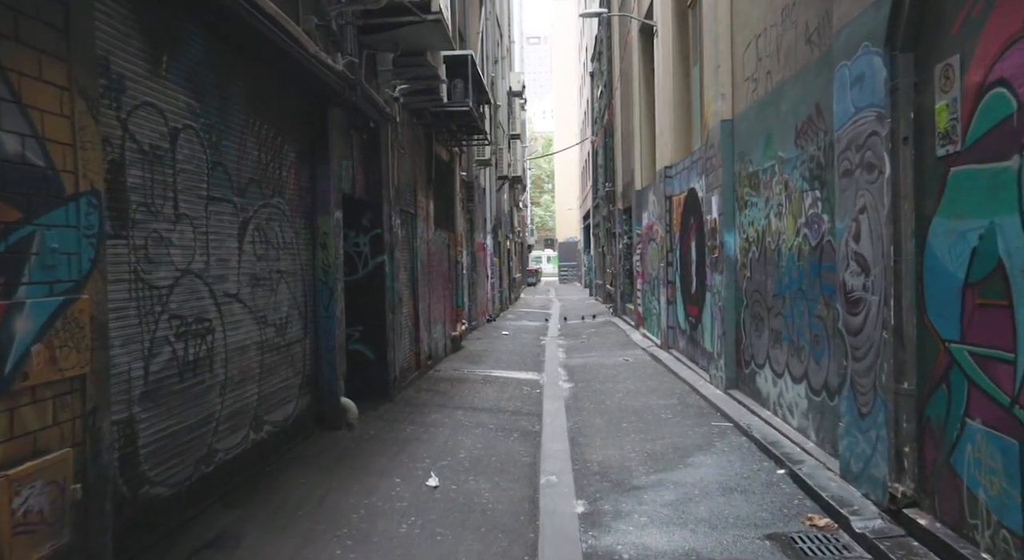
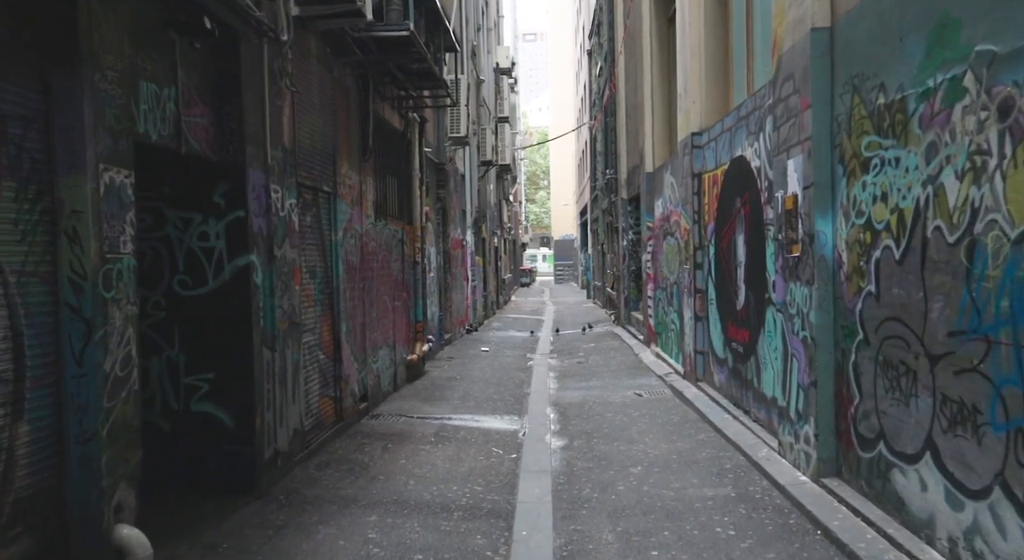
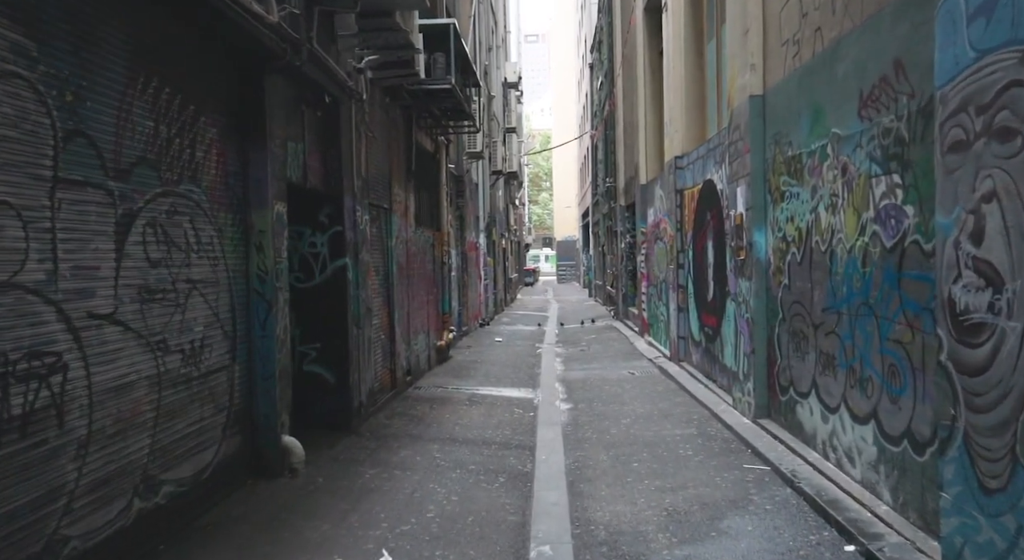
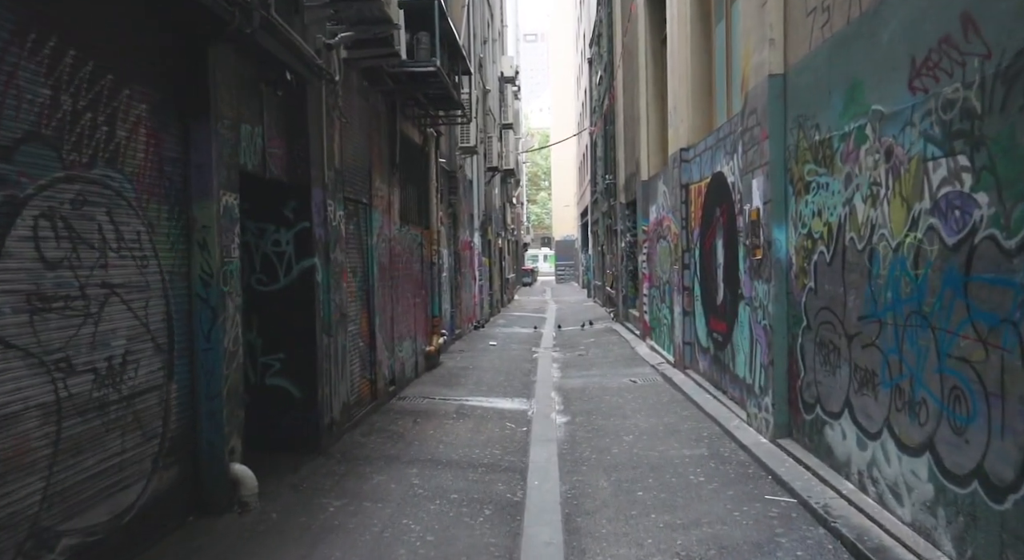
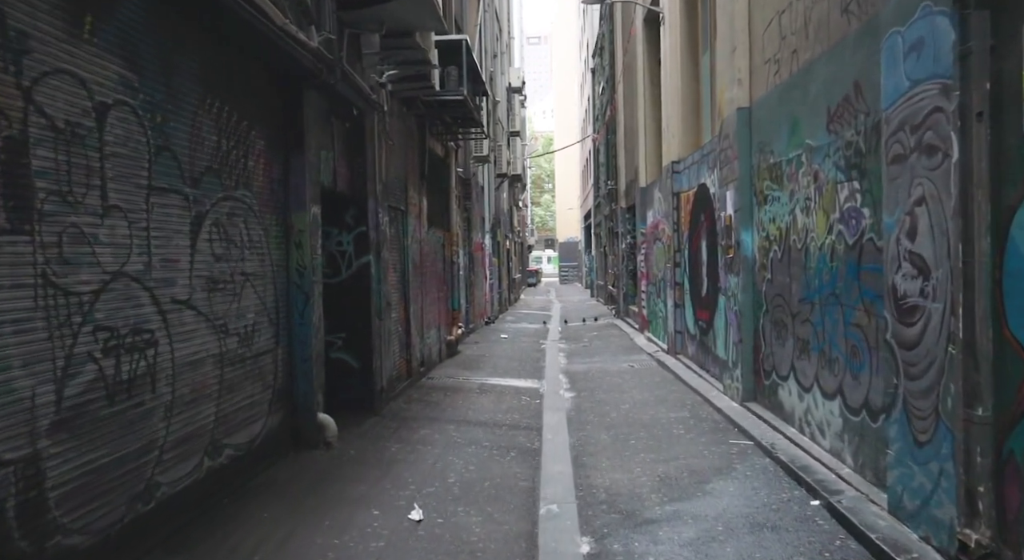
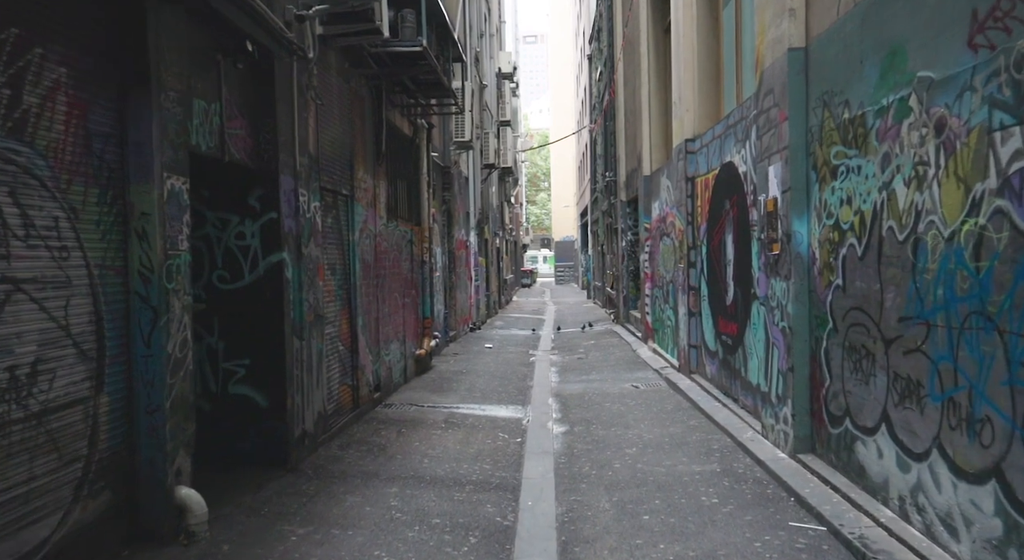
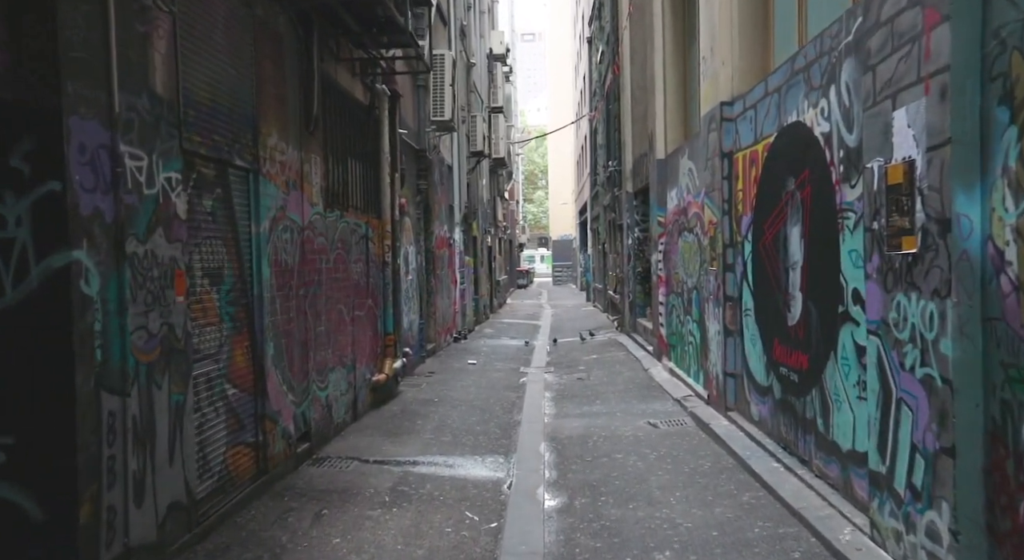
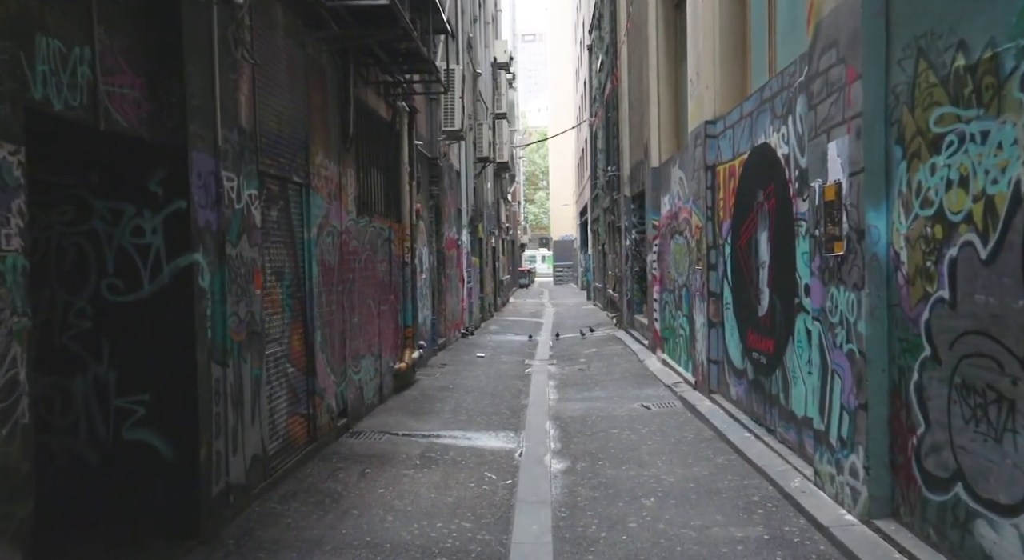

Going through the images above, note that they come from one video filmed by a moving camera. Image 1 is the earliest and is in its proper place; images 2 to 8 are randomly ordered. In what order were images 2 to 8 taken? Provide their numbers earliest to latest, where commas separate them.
5, 3, 4, 6, 2, 8, 7
